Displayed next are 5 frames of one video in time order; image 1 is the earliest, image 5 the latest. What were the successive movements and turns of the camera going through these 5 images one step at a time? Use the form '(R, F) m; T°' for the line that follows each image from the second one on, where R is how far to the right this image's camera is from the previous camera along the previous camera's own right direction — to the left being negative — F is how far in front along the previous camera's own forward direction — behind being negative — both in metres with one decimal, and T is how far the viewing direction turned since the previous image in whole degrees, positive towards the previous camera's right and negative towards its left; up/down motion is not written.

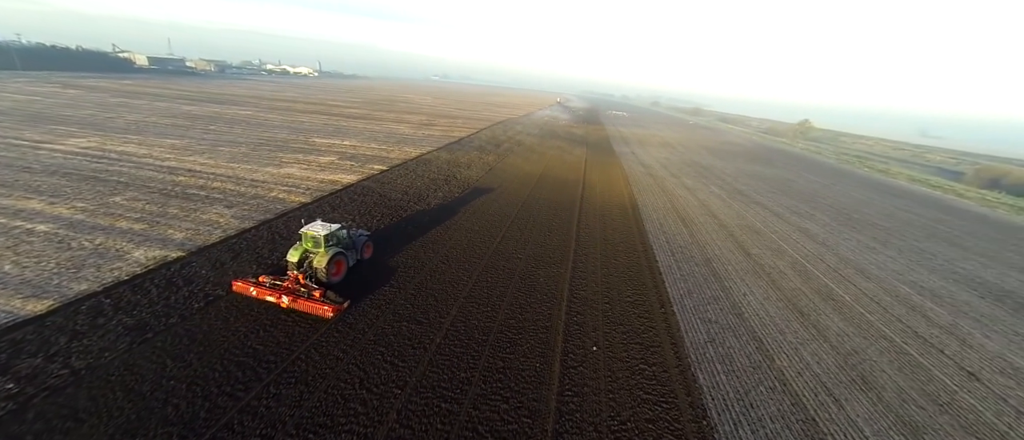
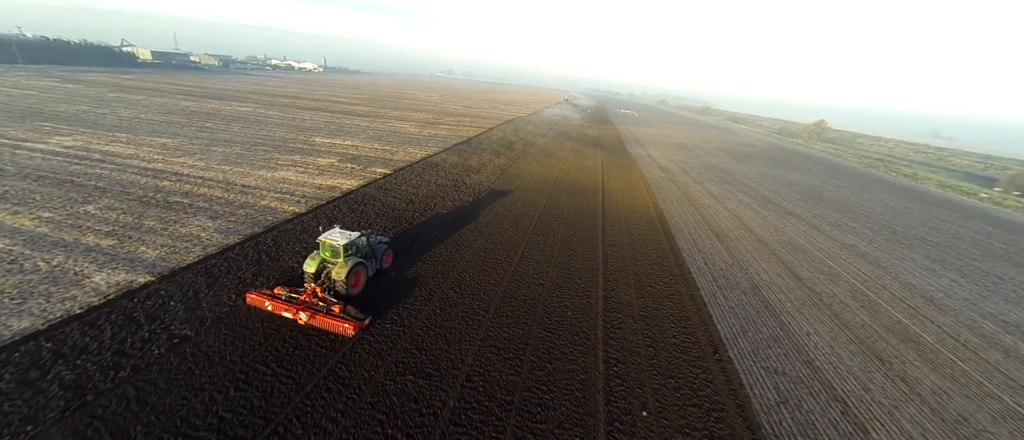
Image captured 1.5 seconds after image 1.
(-0.5, +1.5) m; -1°
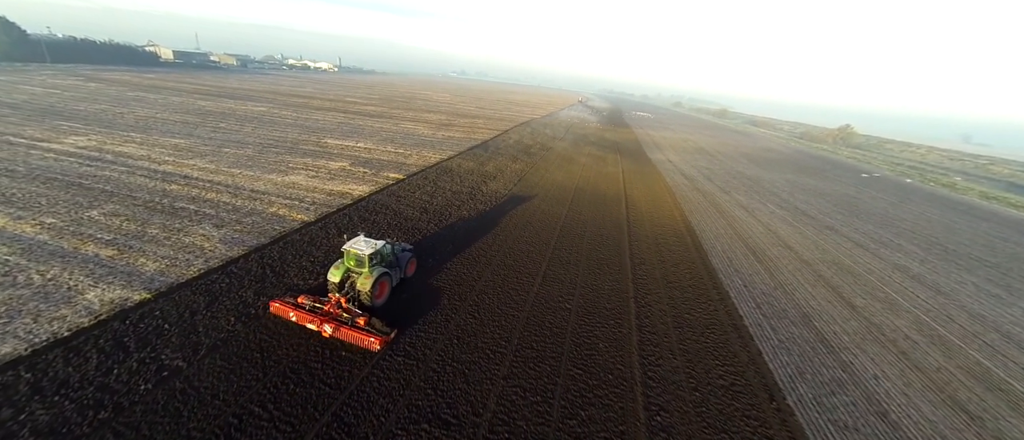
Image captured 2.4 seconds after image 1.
(-0.4, +0.9) m; -2°
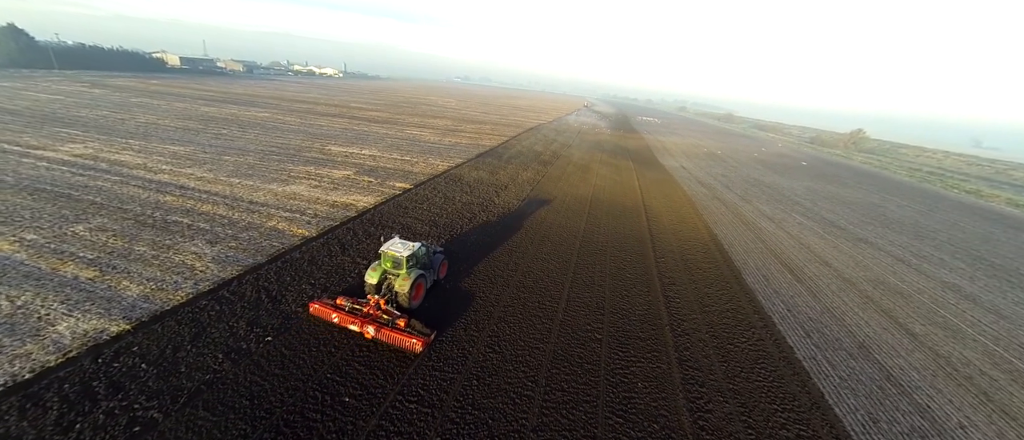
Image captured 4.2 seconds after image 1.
(-0.5, +0.9) m; -1°
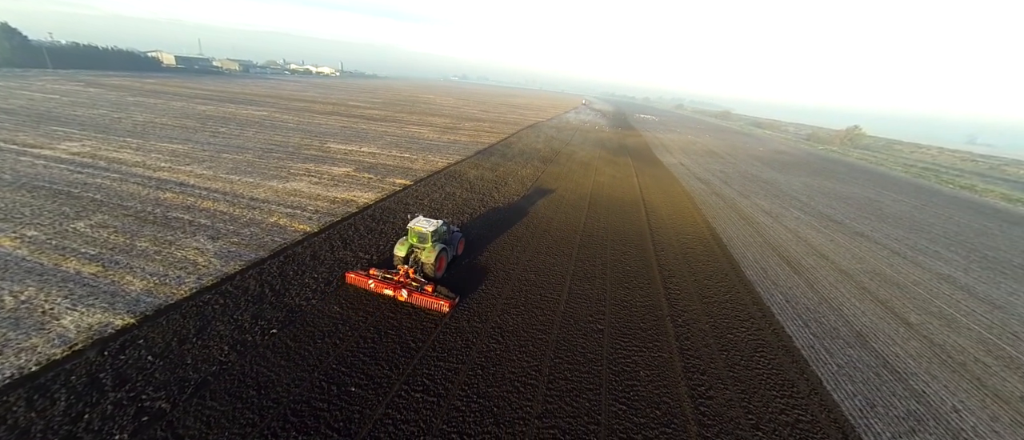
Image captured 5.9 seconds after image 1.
(-0.1, -0.1) m; 0°
